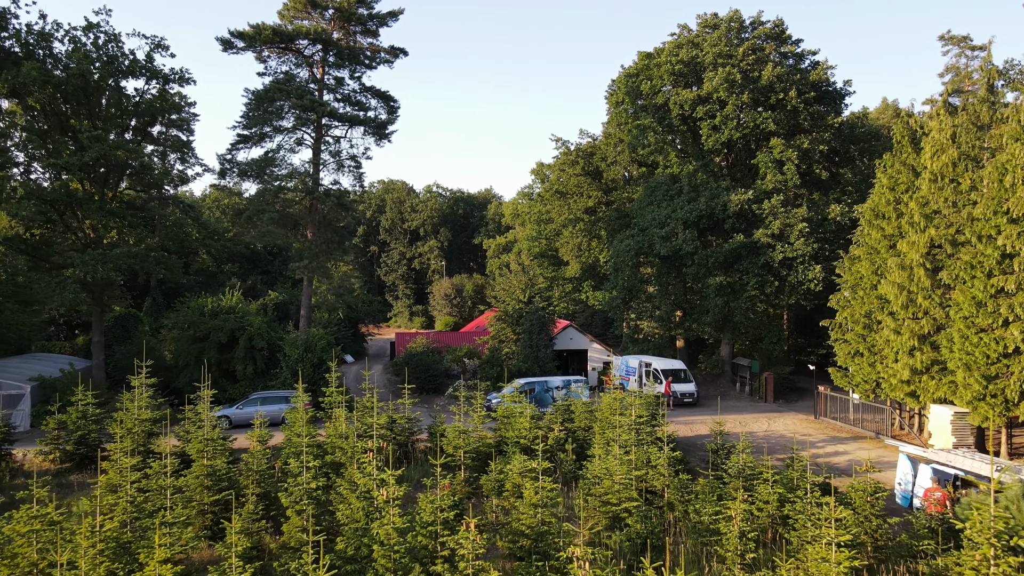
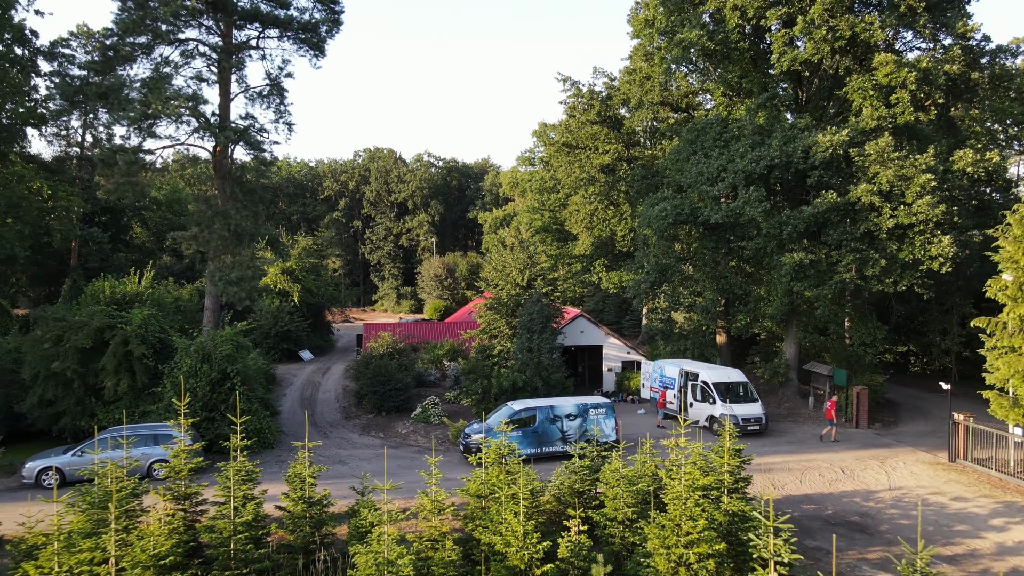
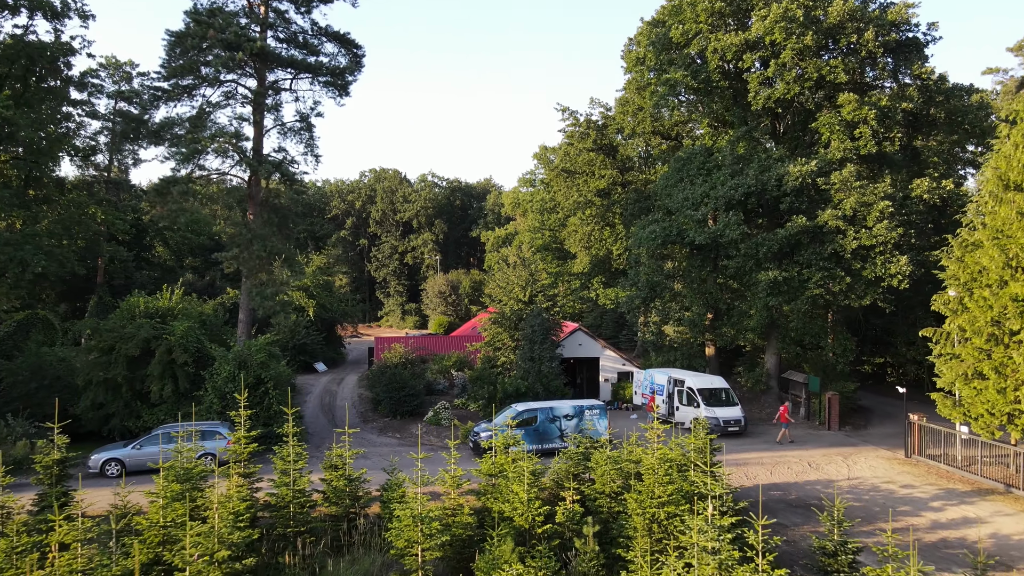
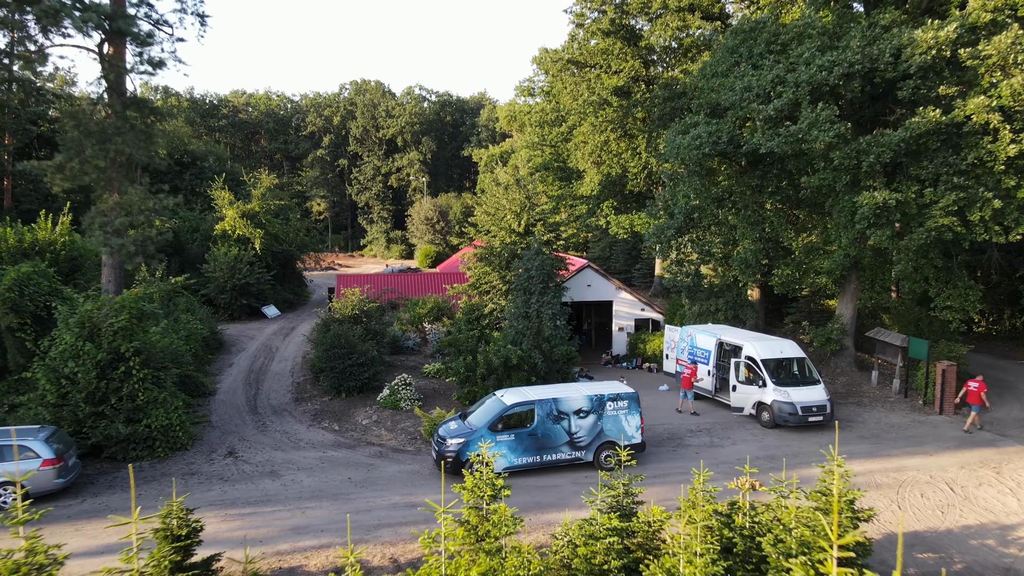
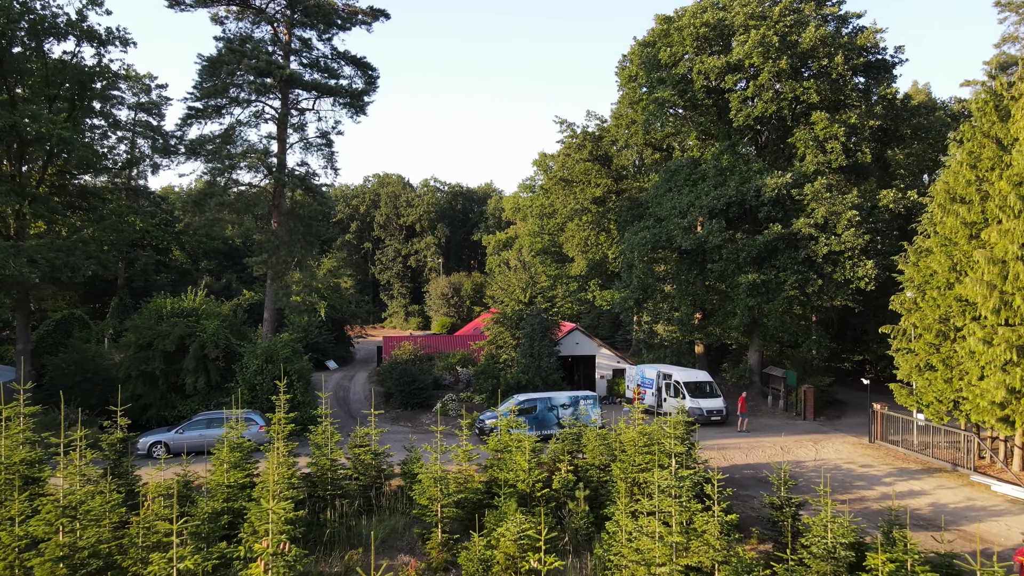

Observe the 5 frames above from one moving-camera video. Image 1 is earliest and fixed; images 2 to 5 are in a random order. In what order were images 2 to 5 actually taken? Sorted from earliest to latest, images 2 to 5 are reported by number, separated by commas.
5, 3, 2, 4
